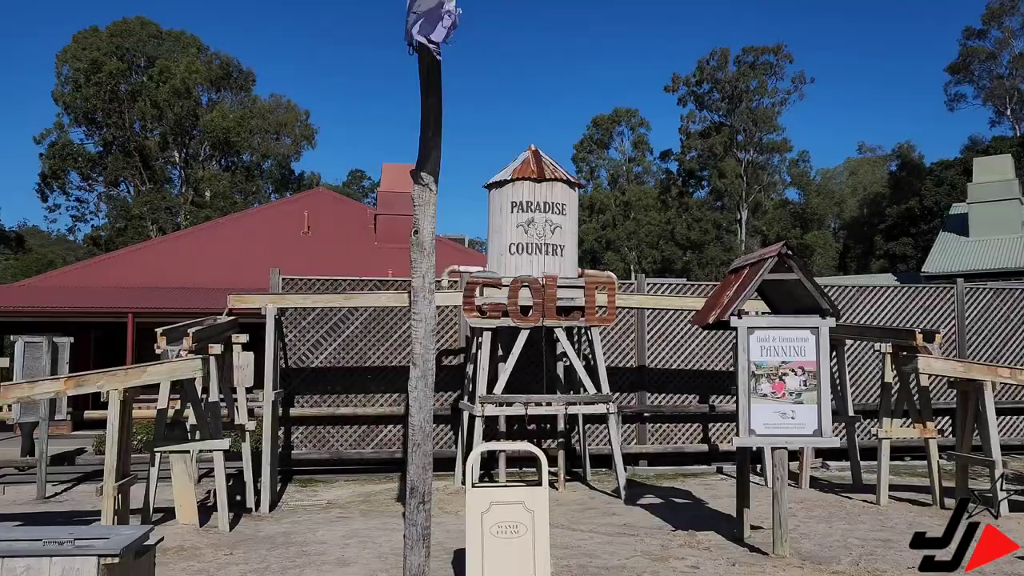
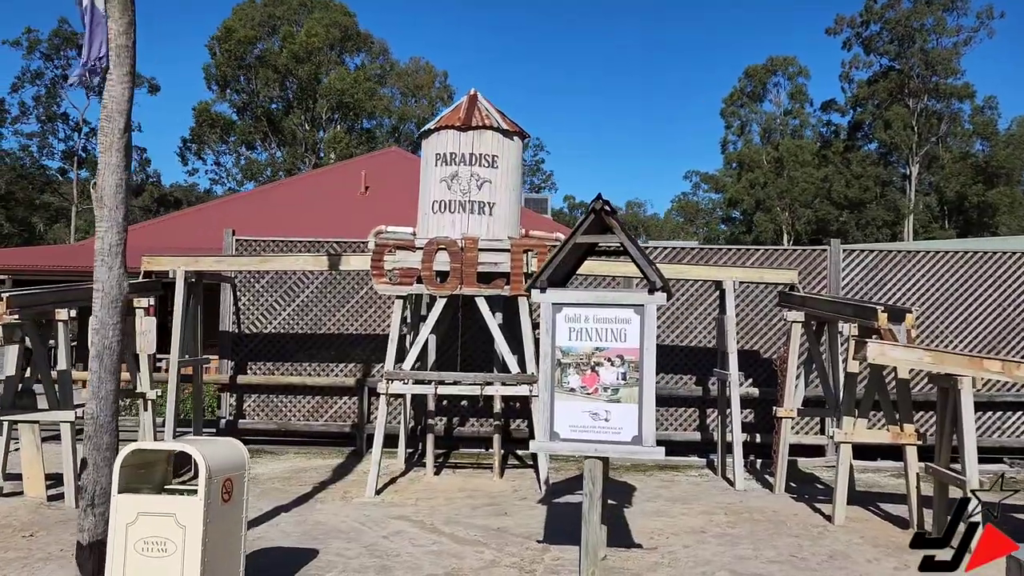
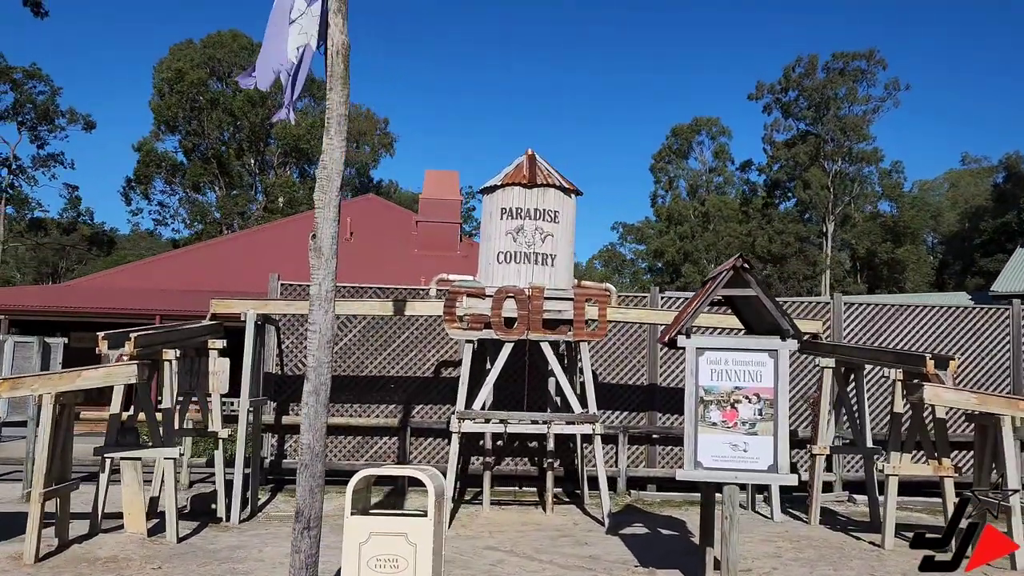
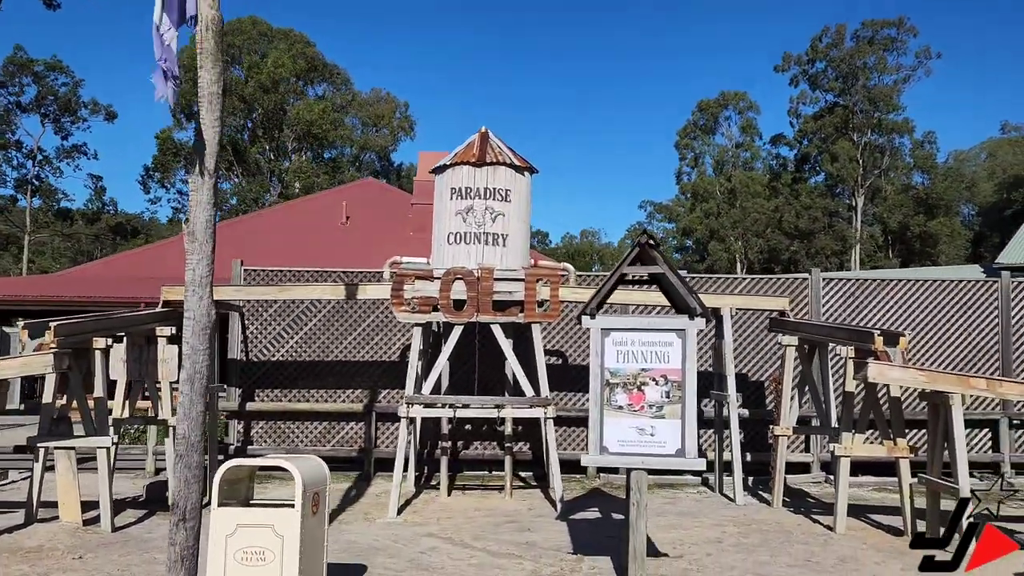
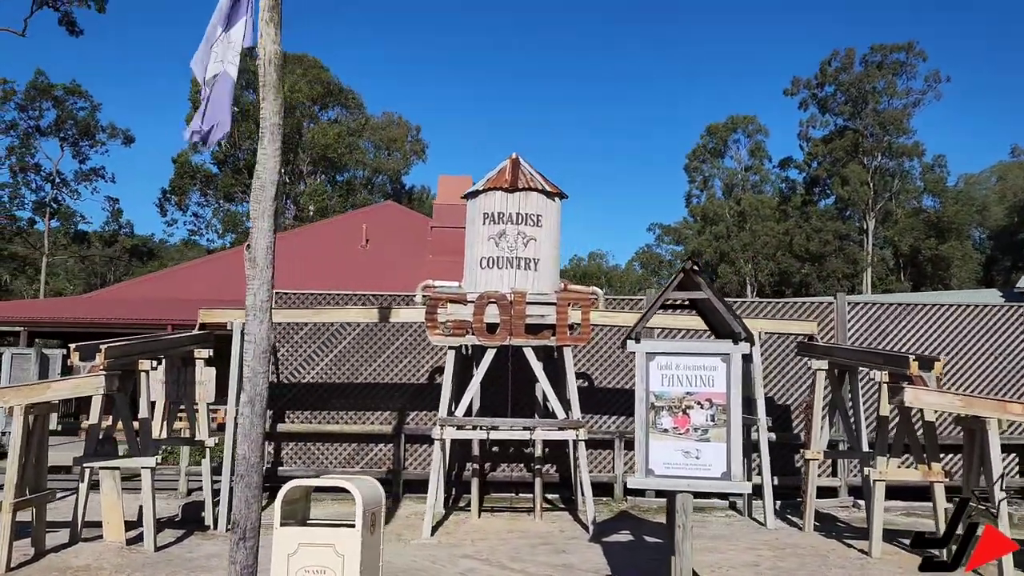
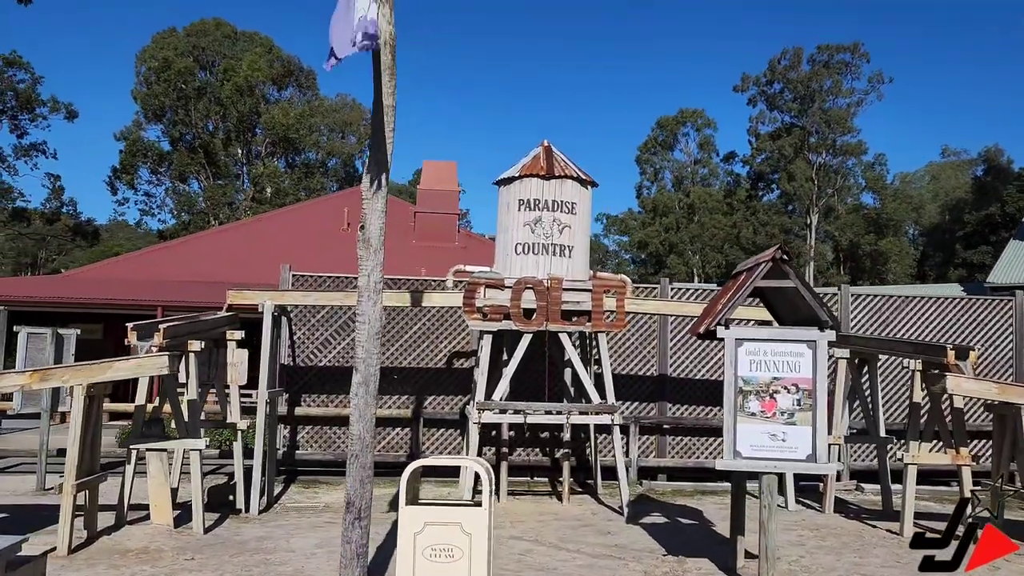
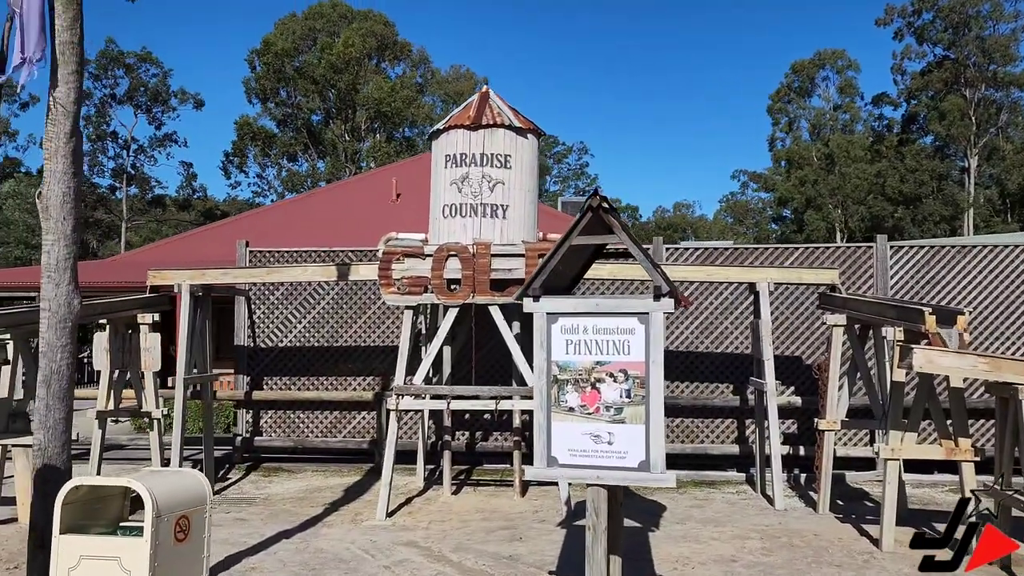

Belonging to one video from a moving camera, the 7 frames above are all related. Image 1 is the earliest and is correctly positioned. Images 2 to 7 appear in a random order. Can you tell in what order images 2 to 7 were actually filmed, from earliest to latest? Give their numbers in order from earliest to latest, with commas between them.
6, 3, 5, 4, 2, 7
